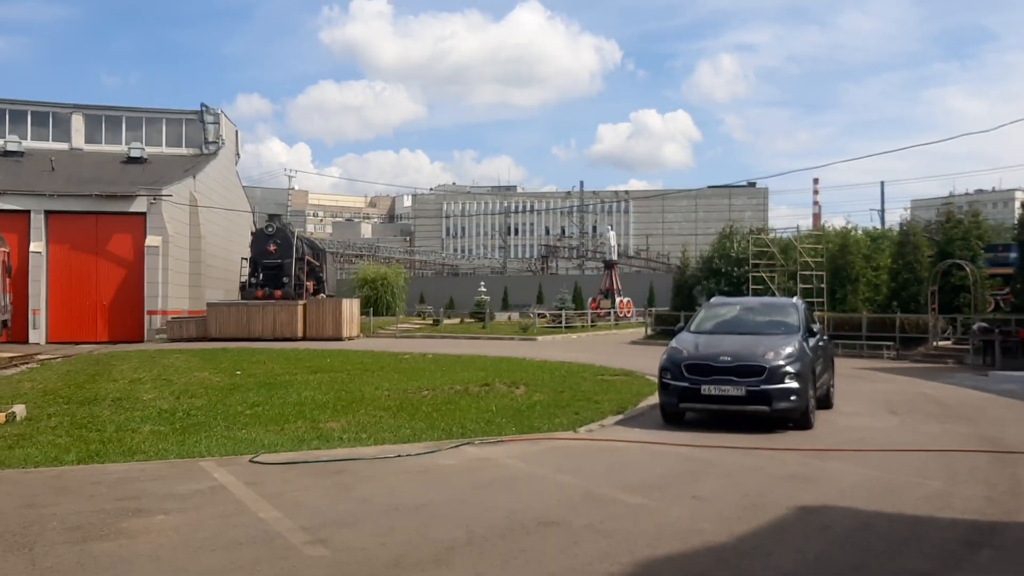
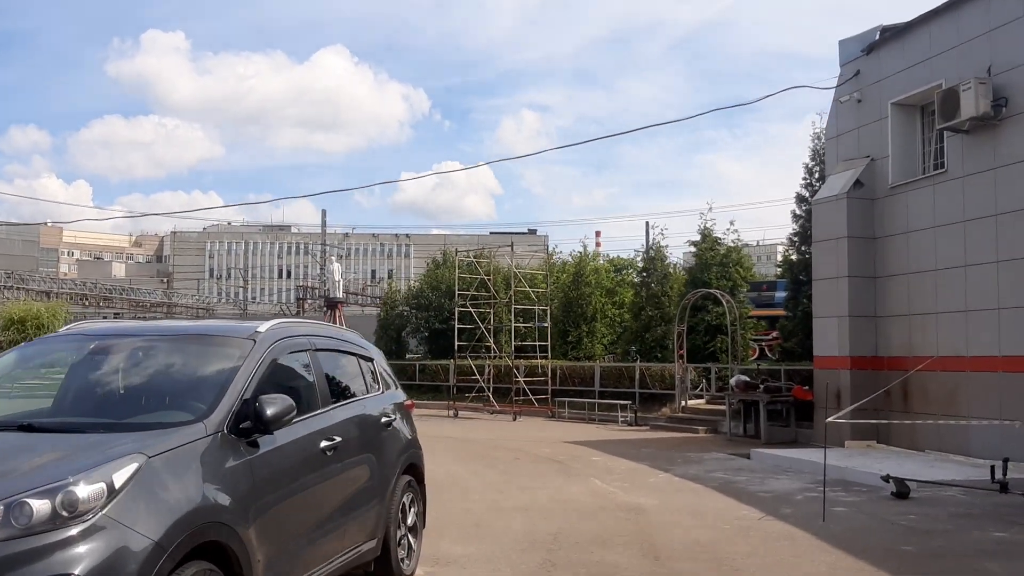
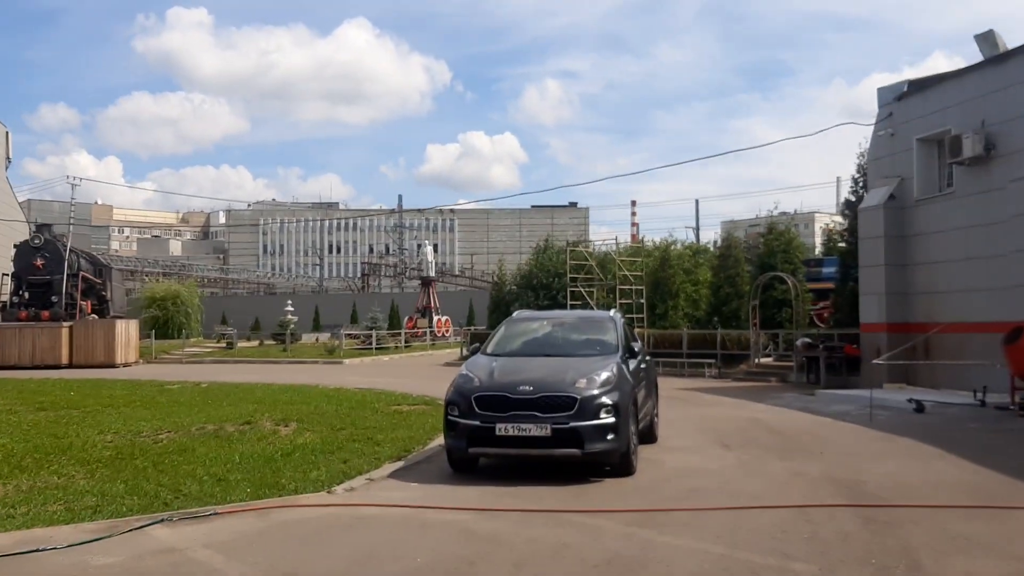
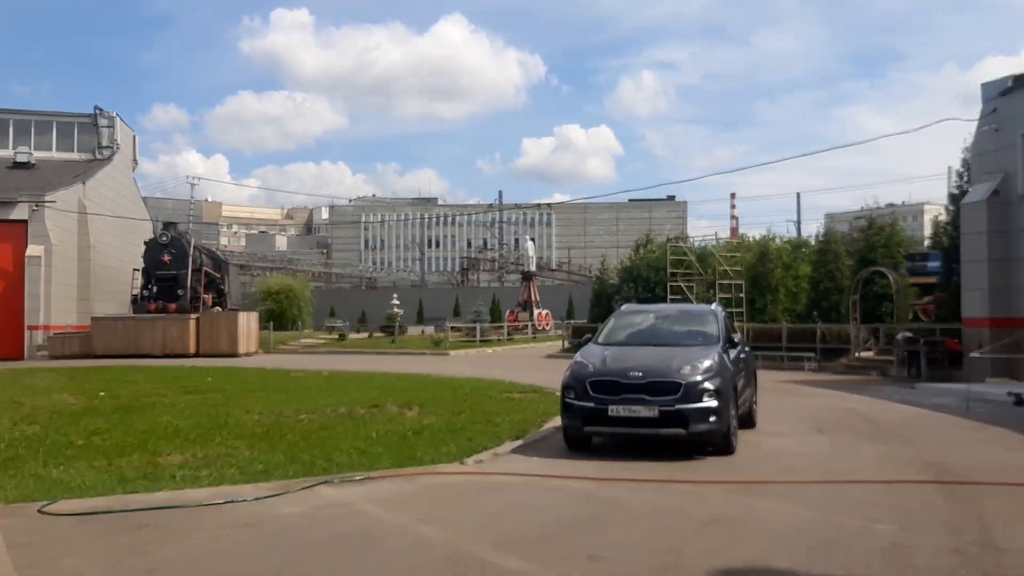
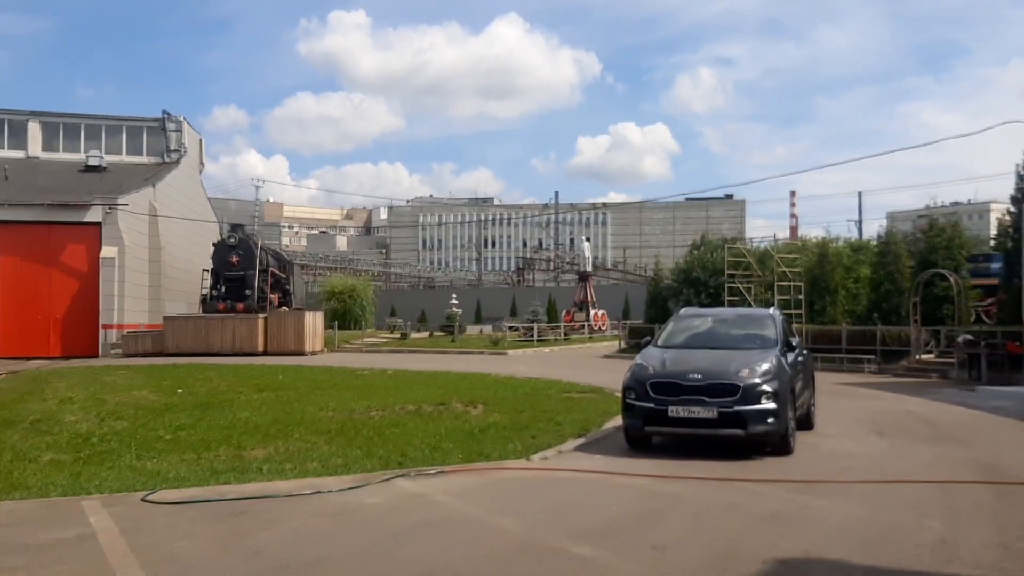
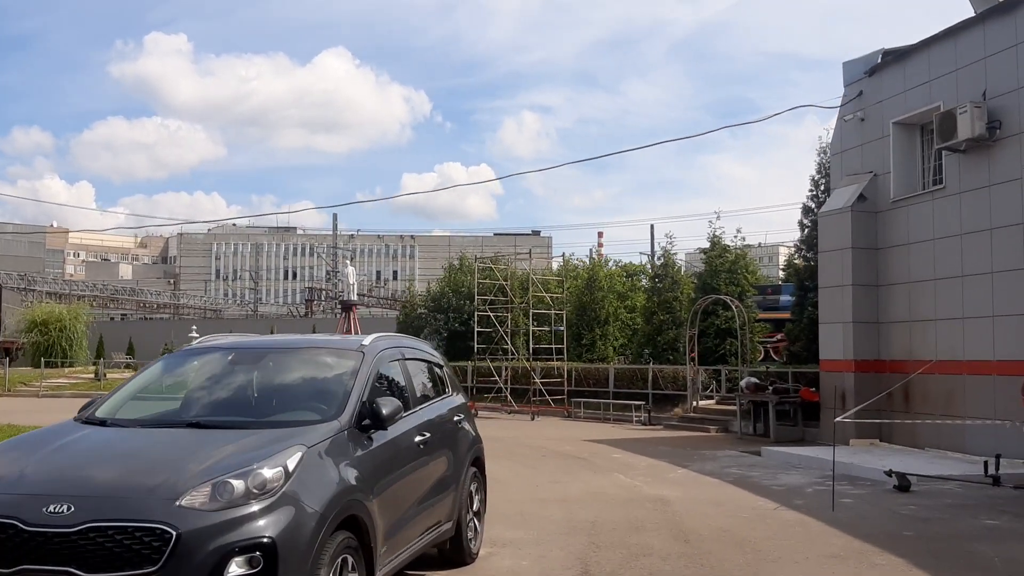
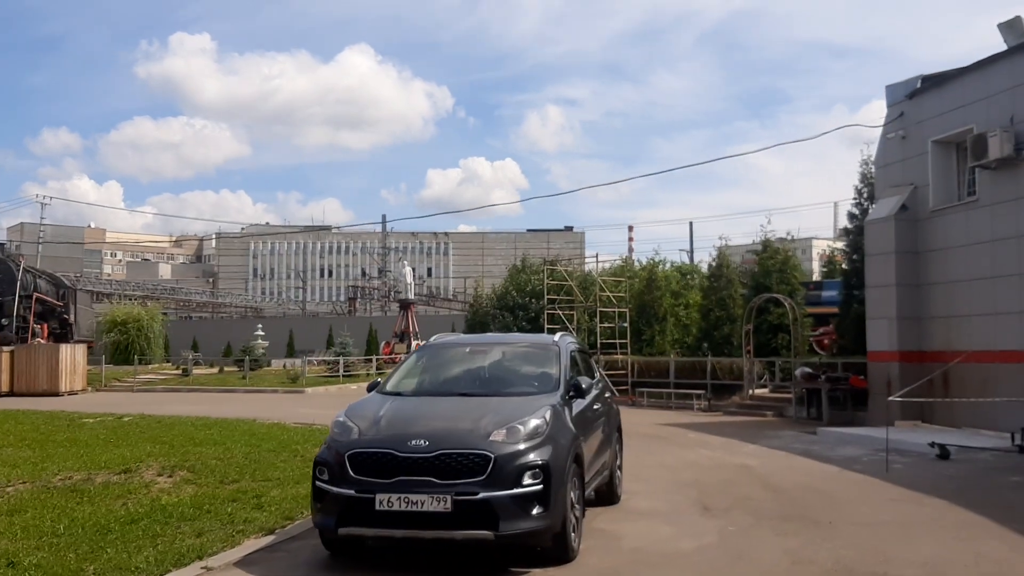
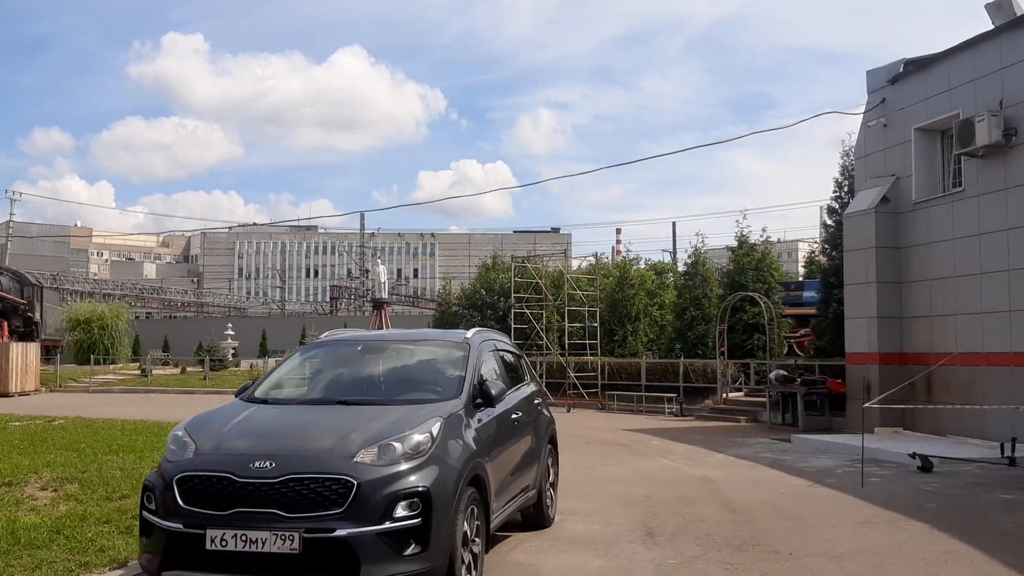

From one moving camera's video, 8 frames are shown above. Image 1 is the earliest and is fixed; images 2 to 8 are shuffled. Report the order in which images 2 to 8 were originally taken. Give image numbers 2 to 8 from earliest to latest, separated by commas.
5, 4, 3, 7, 8, 6, 2
